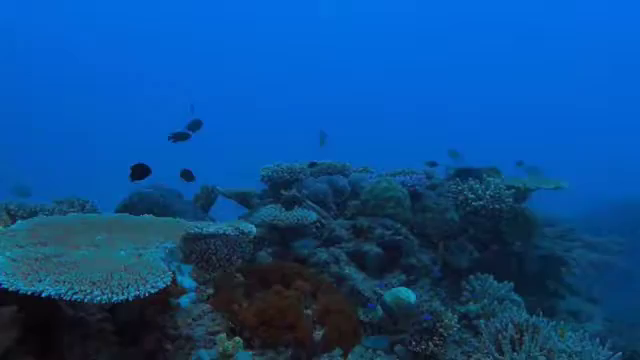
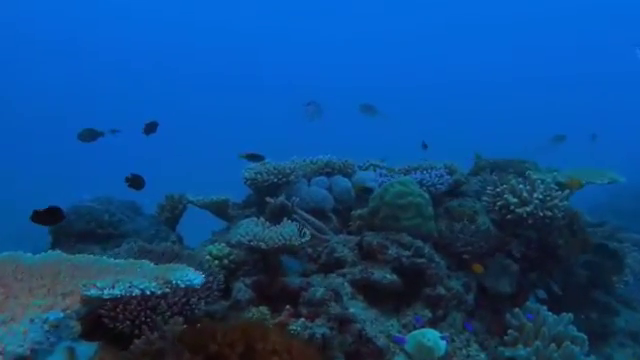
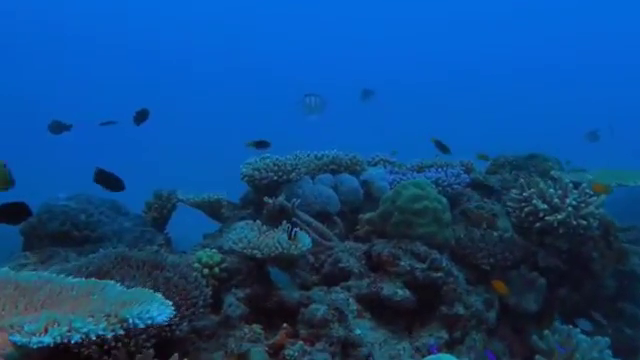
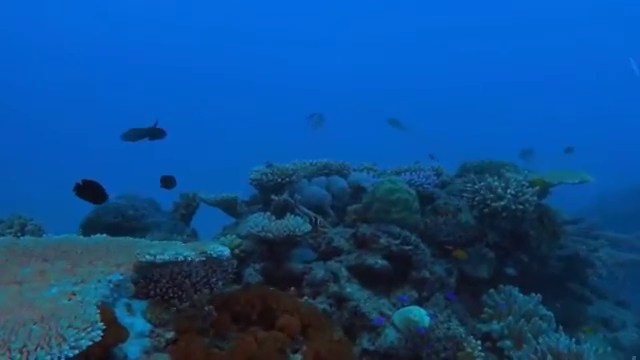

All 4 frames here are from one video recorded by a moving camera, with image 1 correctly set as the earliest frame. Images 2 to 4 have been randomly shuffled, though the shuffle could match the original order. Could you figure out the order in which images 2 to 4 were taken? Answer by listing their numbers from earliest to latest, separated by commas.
4, 2, 3
